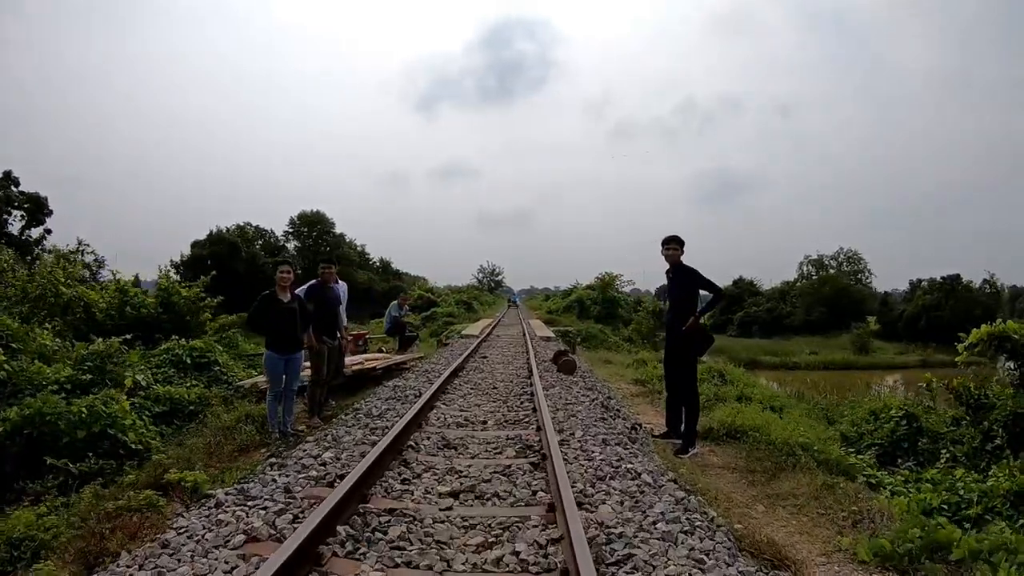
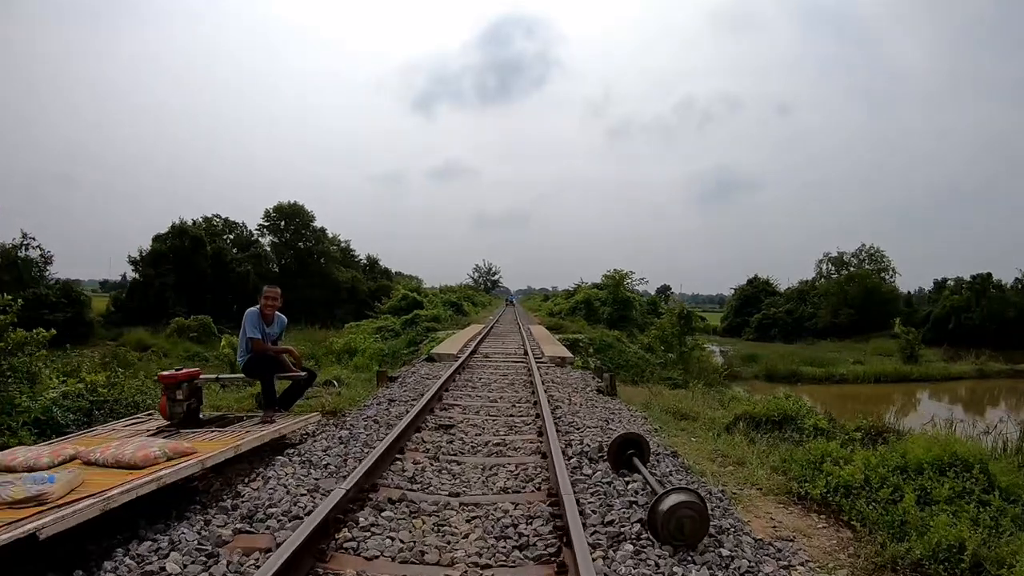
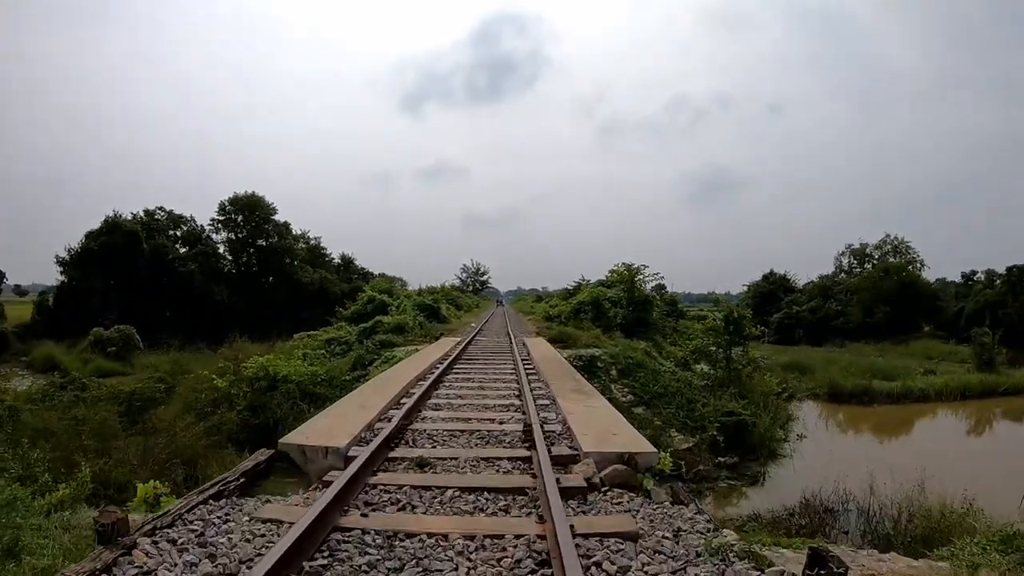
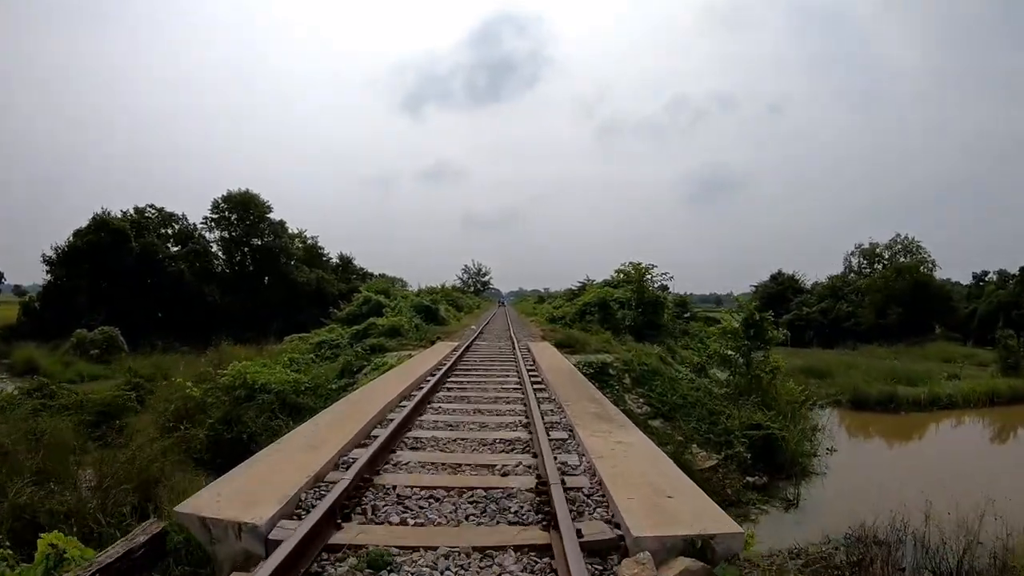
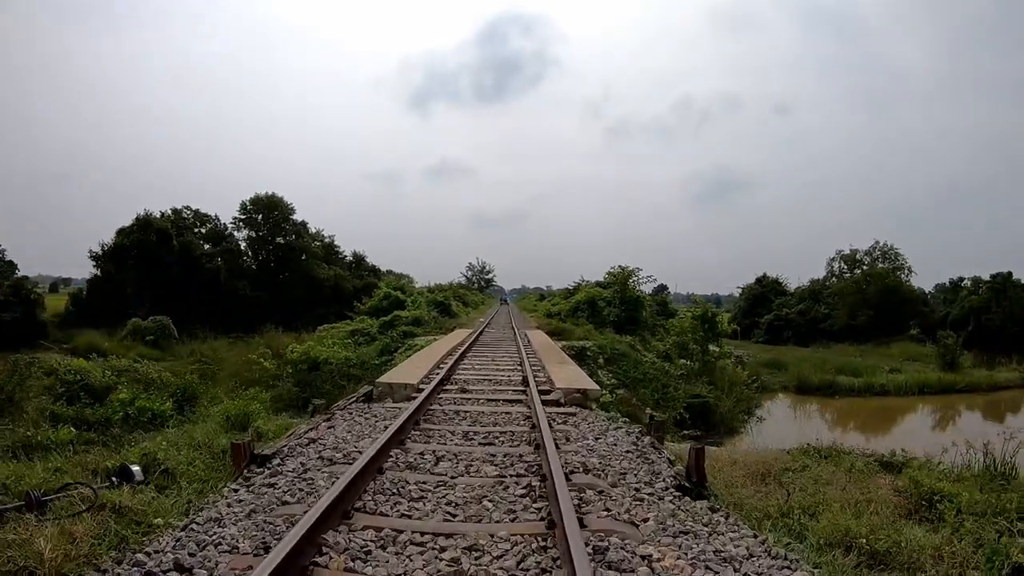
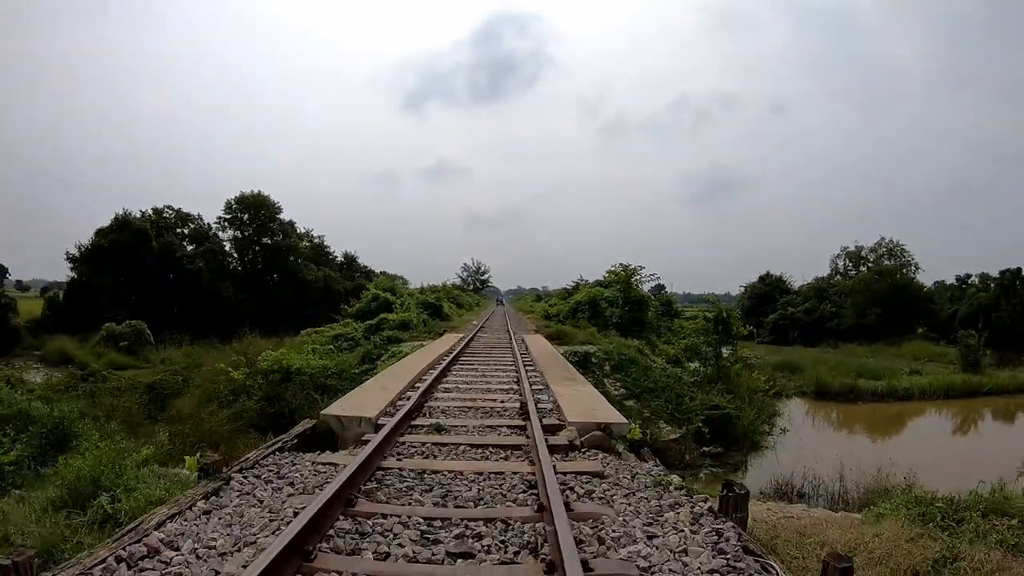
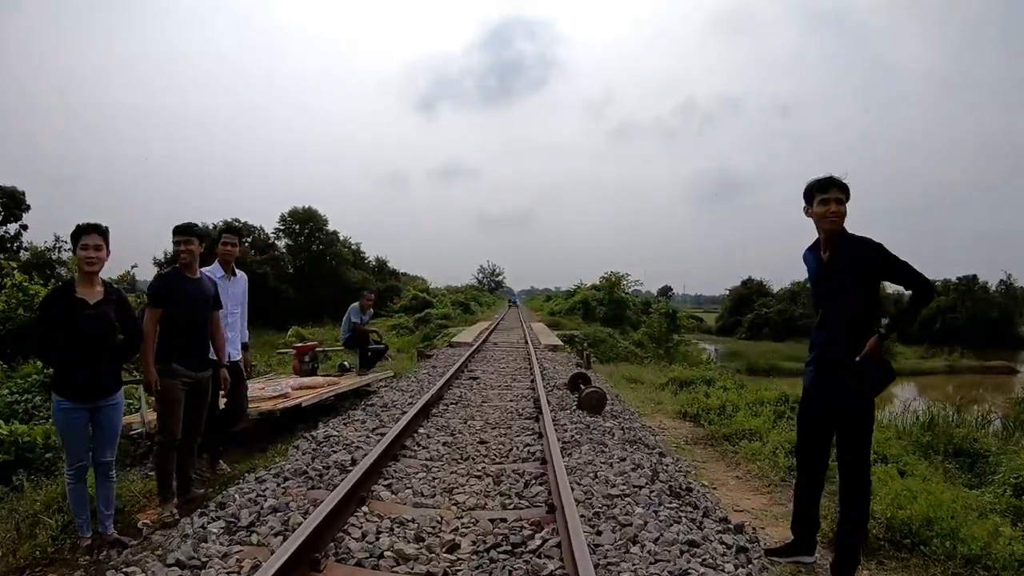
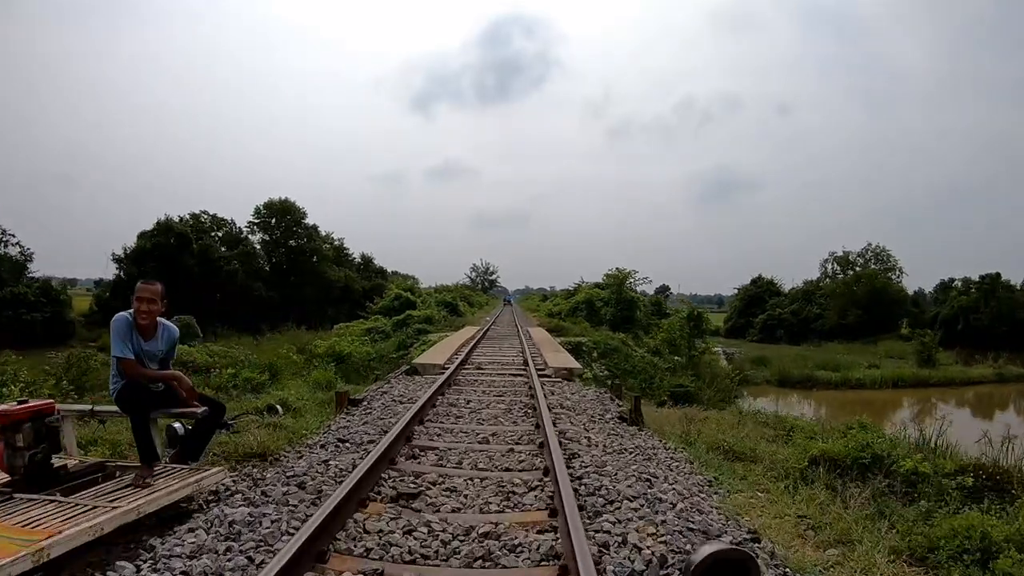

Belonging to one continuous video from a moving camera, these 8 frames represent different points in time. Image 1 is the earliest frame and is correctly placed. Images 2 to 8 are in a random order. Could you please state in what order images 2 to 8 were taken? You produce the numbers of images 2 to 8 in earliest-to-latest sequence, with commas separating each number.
7, 2, 8, 5, 6, 3, 4
